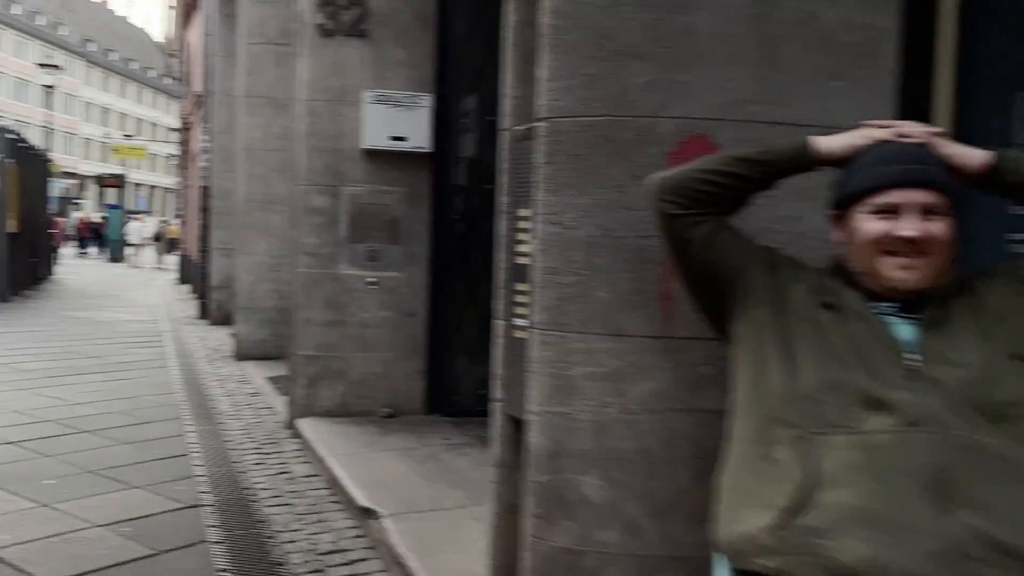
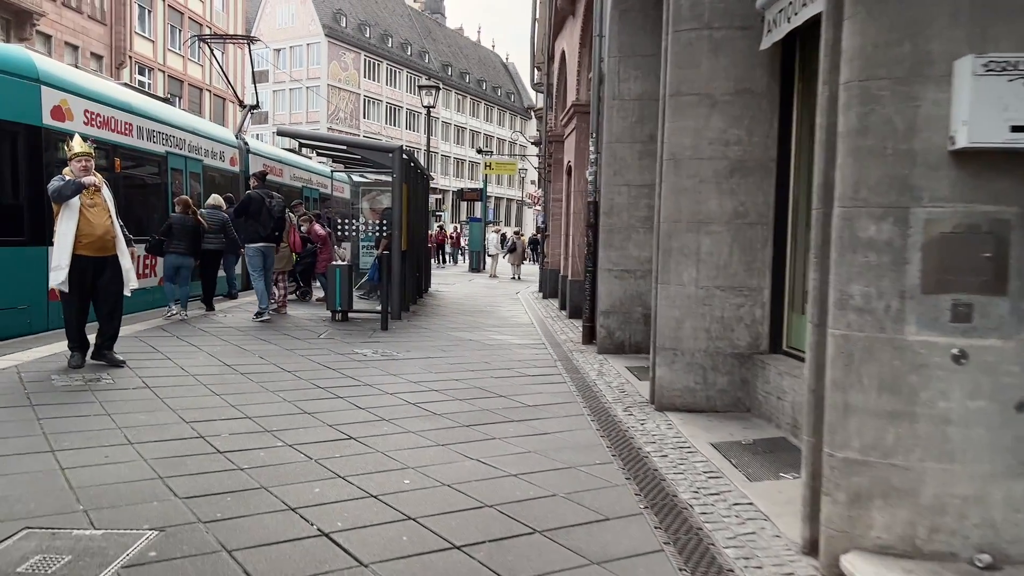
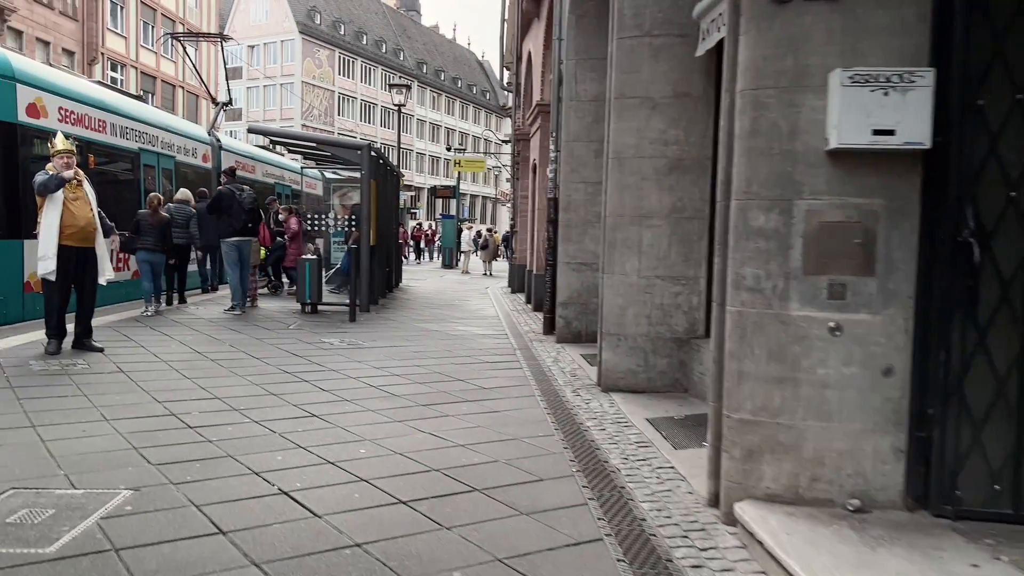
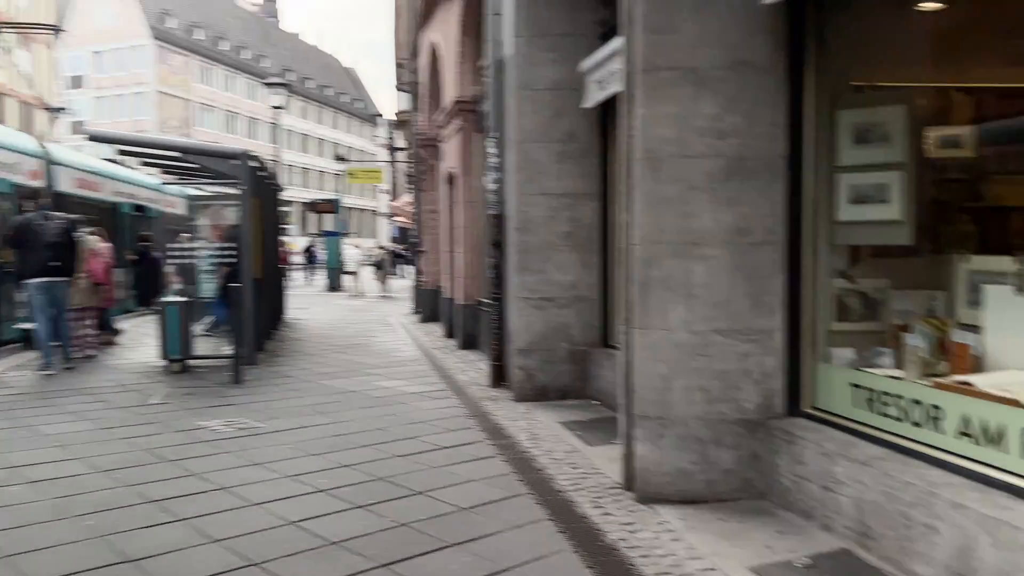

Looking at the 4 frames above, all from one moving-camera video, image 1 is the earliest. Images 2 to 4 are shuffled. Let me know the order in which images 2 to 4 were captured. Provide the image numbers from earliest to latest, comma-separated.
3, 2, 4
